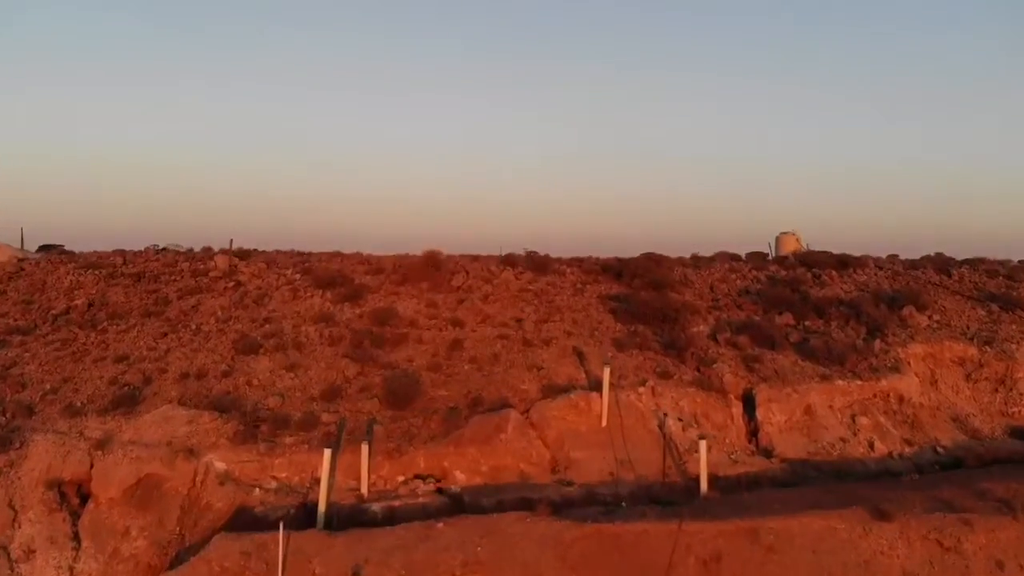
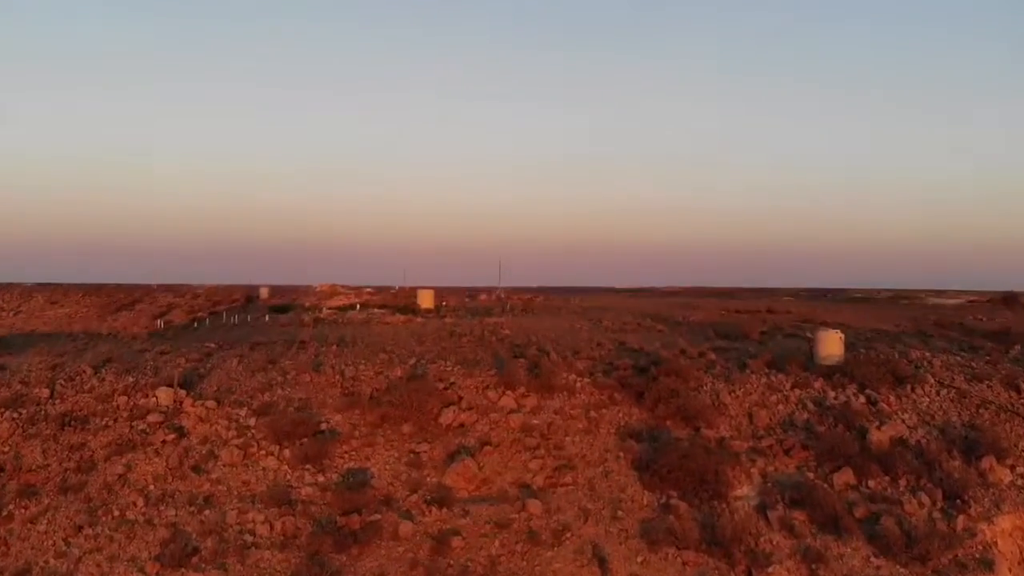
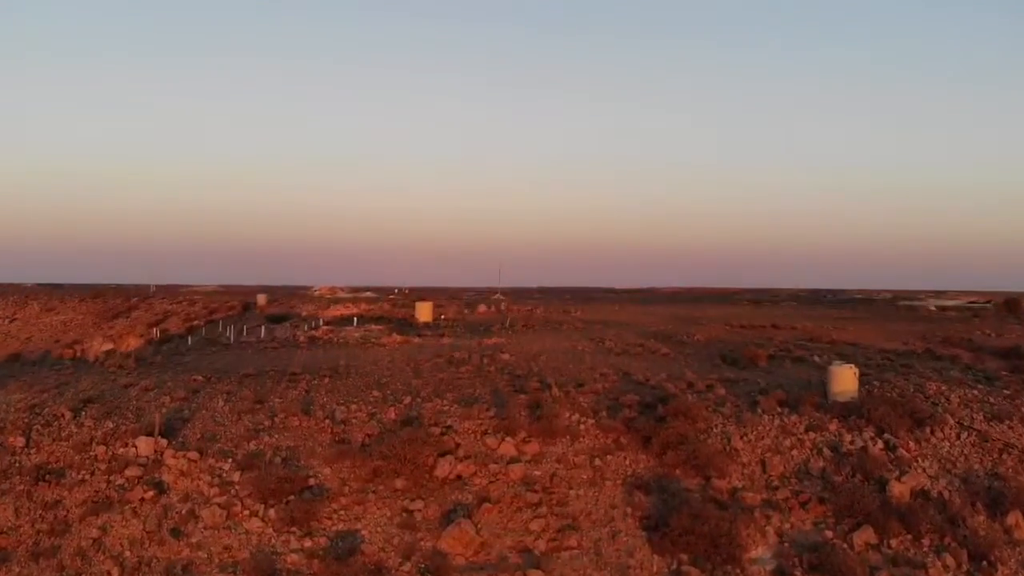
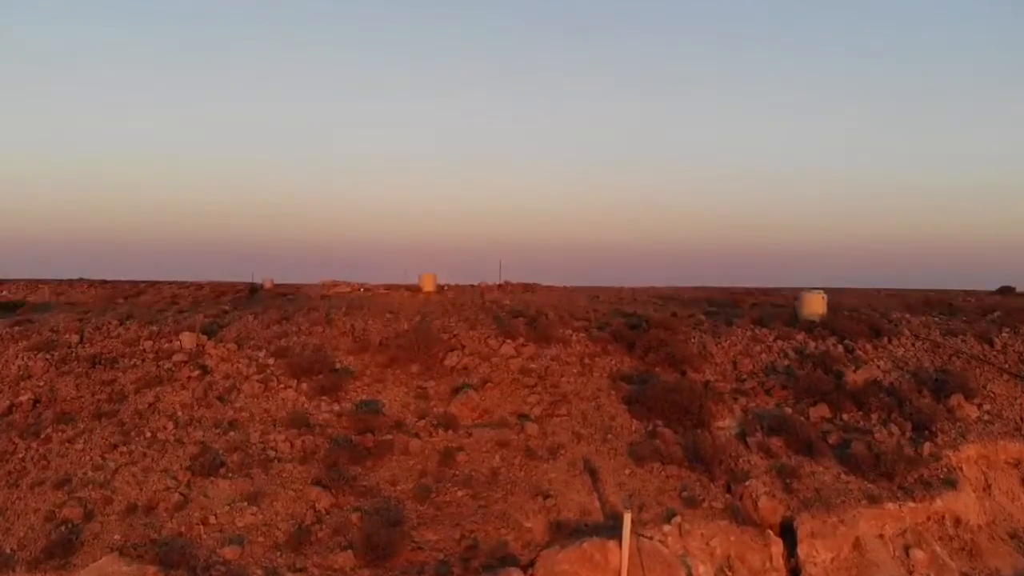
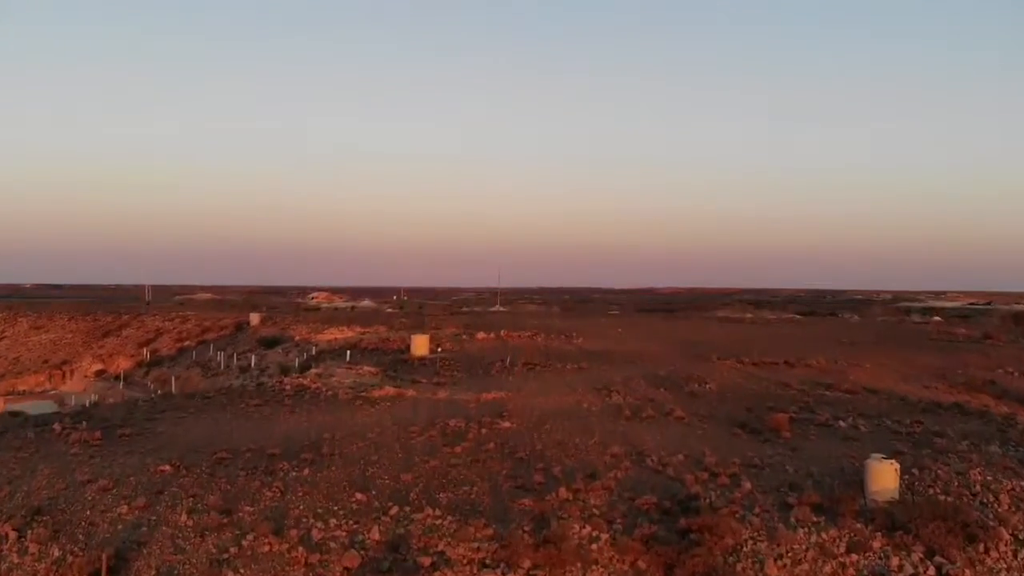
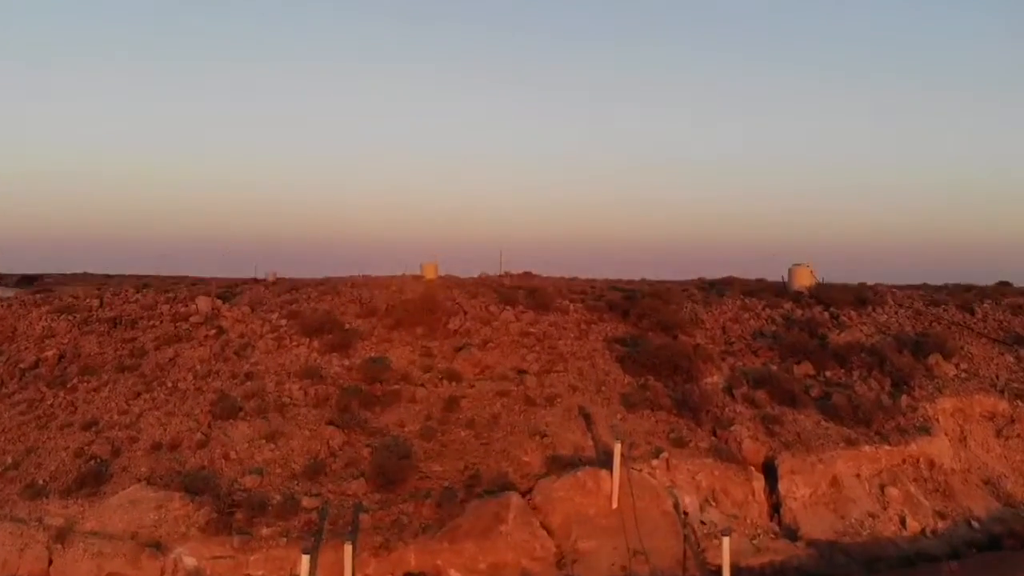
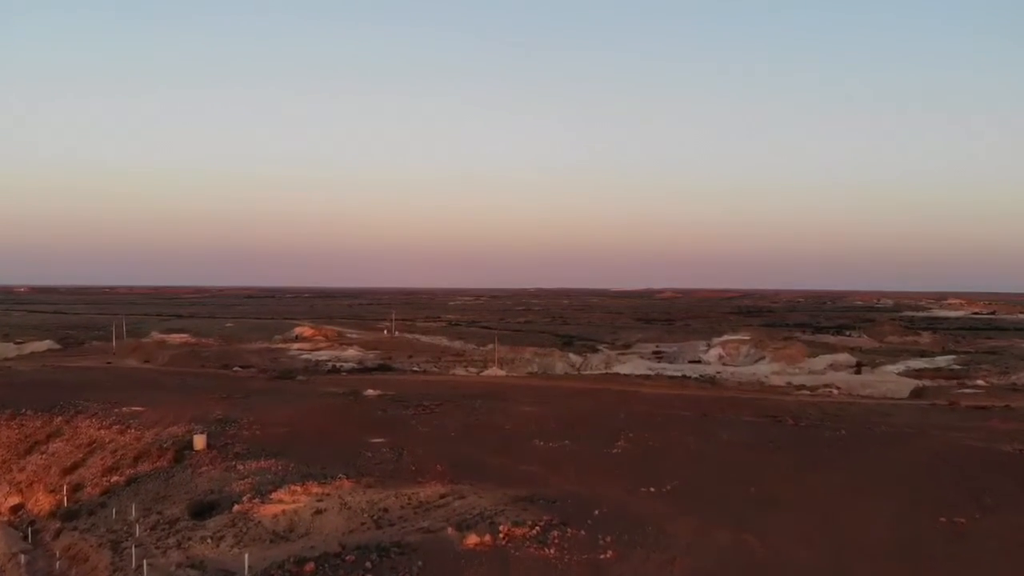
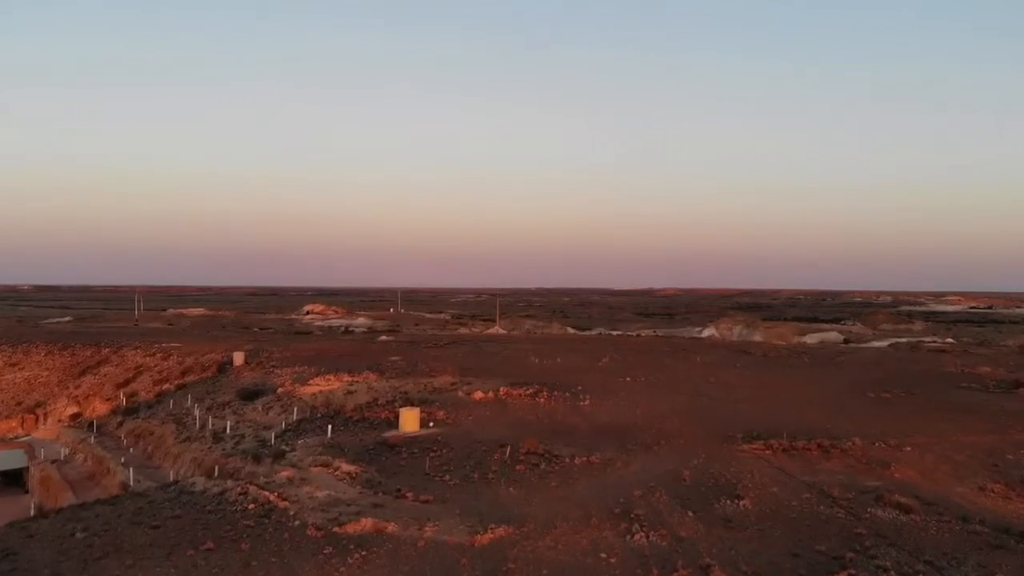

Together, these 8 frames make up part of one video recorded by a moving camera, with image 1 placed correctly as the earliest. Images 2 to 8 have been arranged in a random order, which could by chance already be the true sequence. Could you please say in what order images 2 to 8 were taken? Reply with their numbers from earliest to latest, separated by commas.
6, 4, 2, 3, 5, 8, 7
